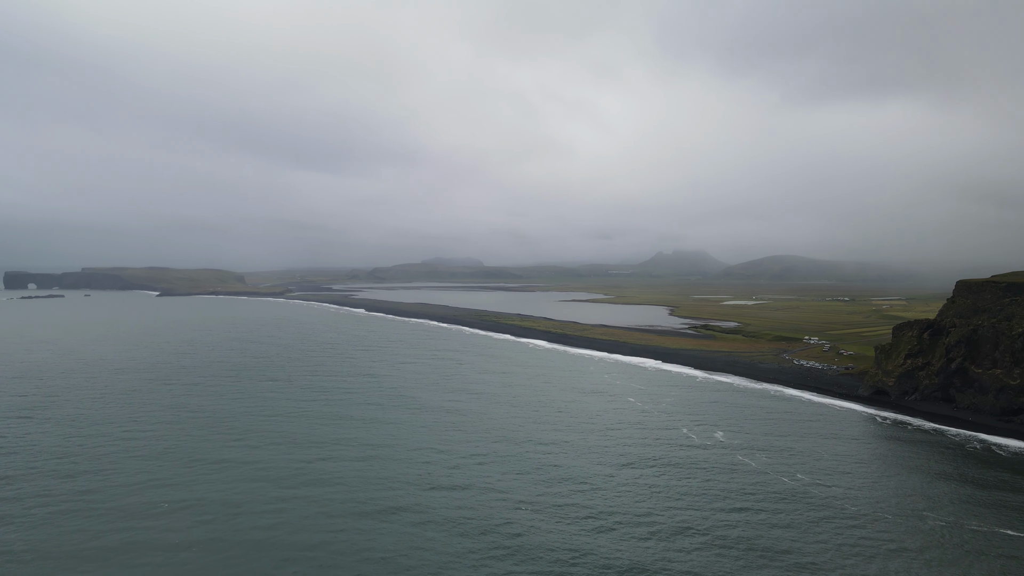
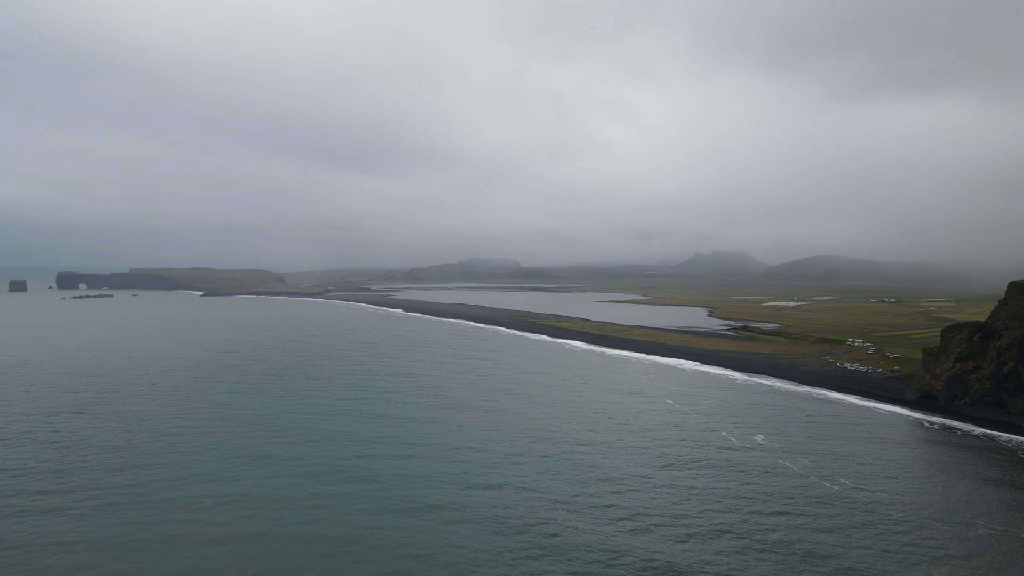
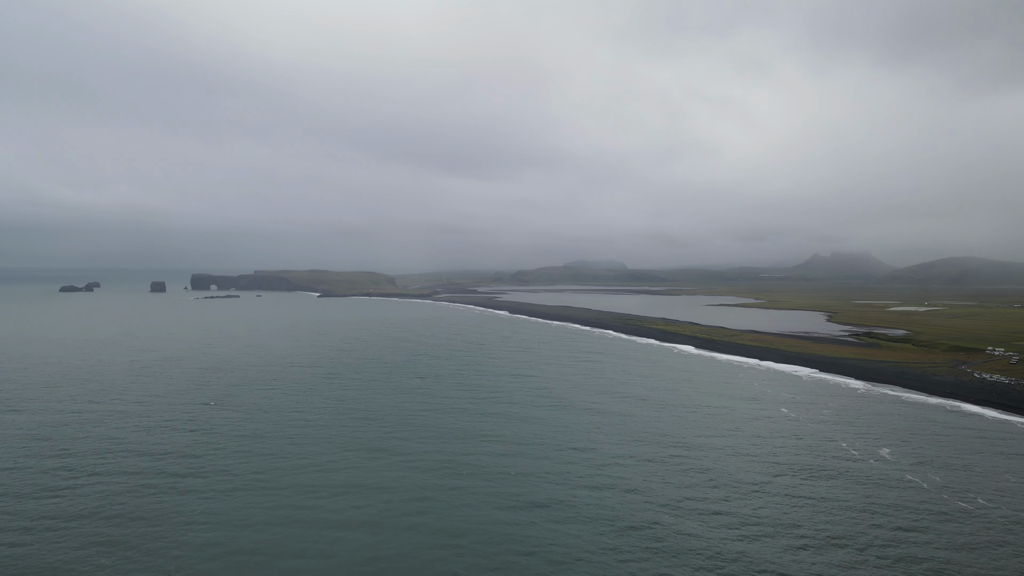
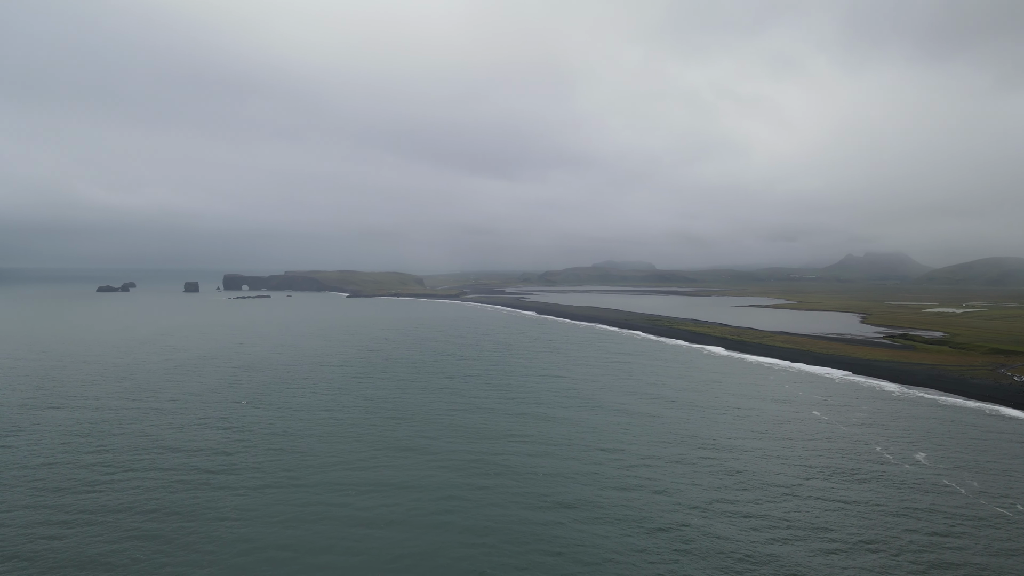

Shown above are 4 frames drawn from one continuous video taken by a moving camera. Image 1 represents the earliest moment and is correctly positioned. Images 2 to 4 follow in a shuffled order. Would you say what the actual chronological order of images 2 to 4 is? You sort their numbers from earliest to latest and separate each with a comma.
2, 3, 4
